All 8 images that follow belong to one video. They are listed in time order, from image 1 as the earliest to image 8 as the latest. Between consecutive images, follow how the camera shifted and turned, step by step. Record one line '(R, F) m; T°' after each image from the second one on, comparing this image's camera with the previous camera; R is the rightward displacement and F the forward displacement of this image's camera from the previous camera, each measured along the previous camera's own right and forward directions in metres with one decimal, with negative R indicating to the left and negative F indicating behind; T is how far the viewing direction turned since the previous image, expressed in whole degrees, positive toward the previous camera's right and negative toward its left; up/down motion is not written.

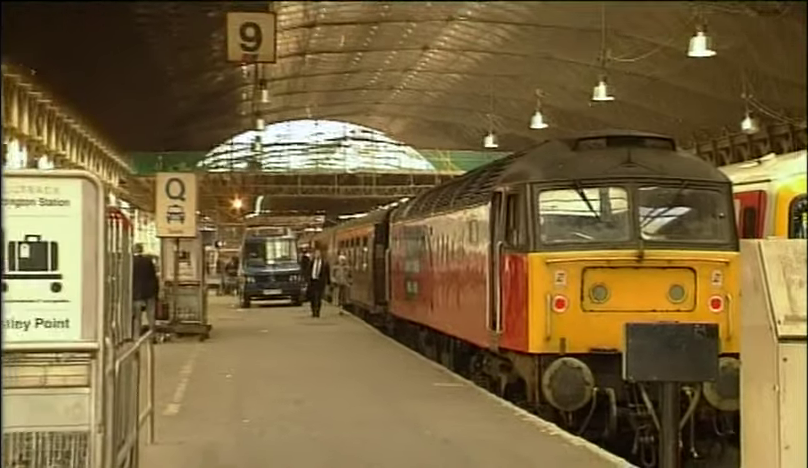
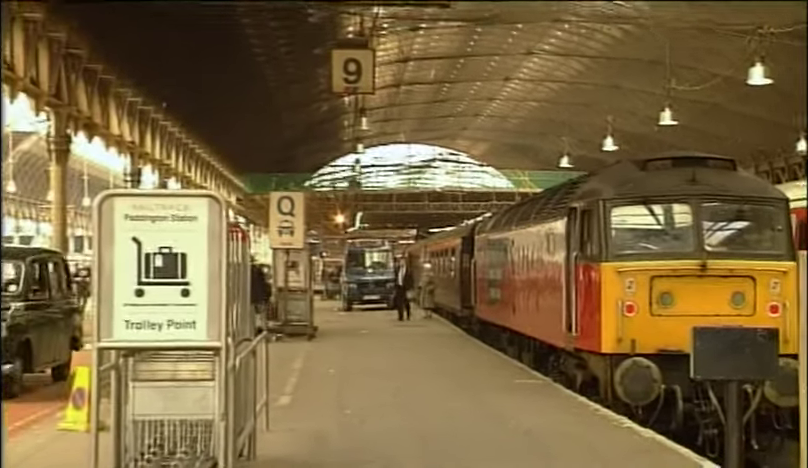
(-0.8, -1.0) m; -2°
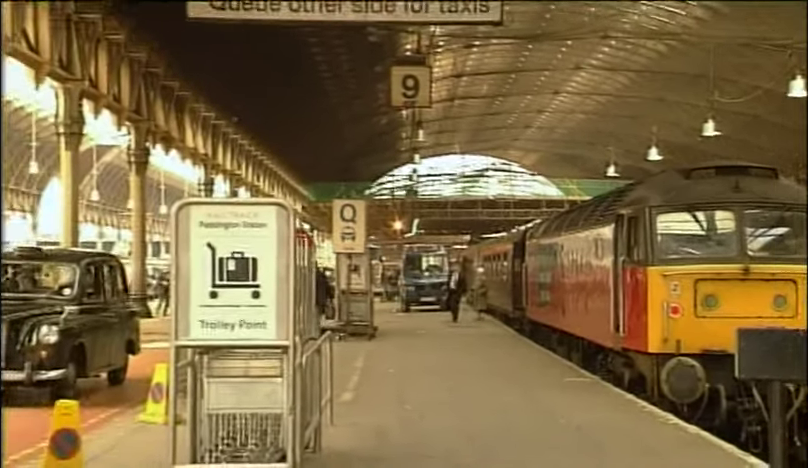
(-0.6, -0.6) m; -1°
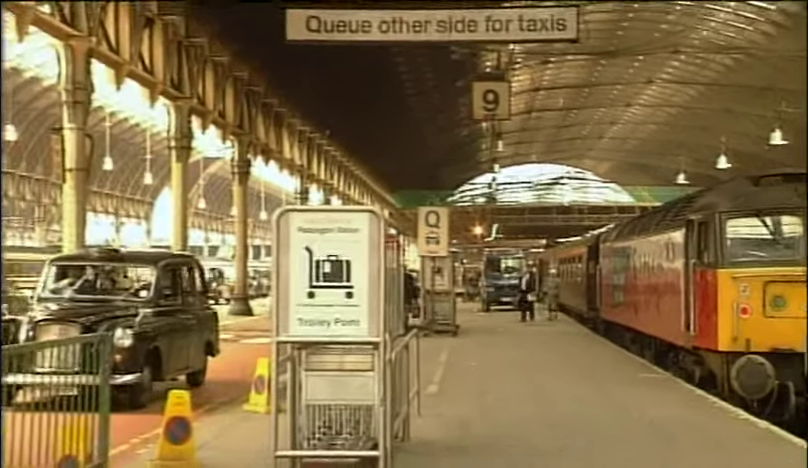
(-0.8, -0.7) m; -2°
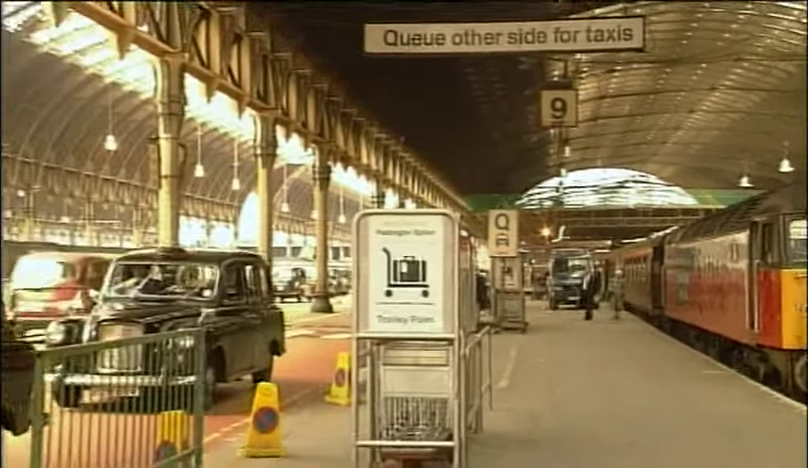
(-0.7, -0.6) m; -2°
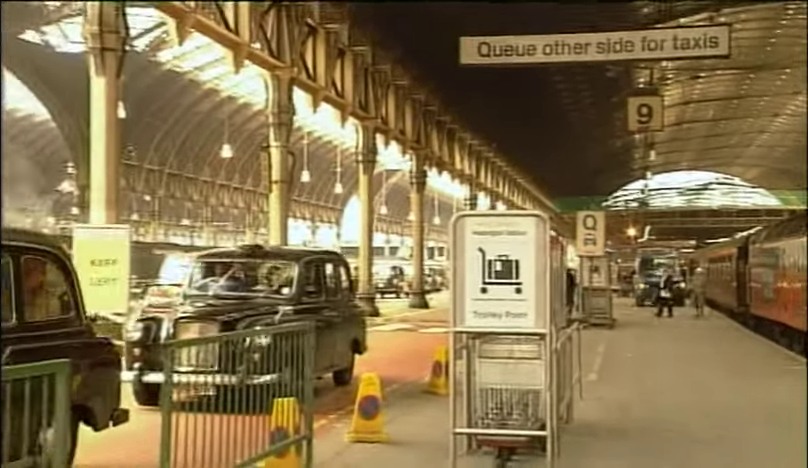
(-1.0, -0.7) m; -3°
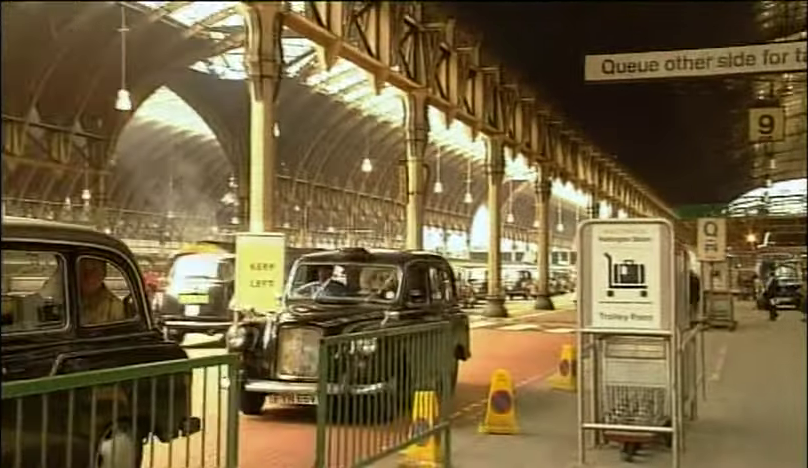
(-1.3, -1.0) m; -5°
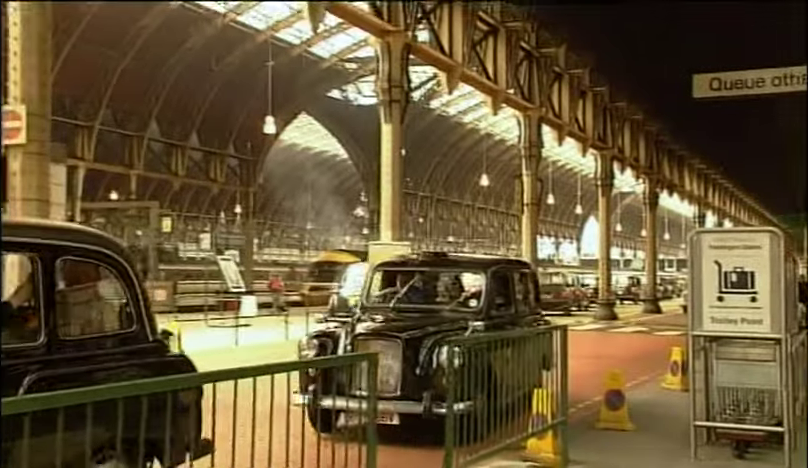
(-1.1, -1.2) m; -5°
